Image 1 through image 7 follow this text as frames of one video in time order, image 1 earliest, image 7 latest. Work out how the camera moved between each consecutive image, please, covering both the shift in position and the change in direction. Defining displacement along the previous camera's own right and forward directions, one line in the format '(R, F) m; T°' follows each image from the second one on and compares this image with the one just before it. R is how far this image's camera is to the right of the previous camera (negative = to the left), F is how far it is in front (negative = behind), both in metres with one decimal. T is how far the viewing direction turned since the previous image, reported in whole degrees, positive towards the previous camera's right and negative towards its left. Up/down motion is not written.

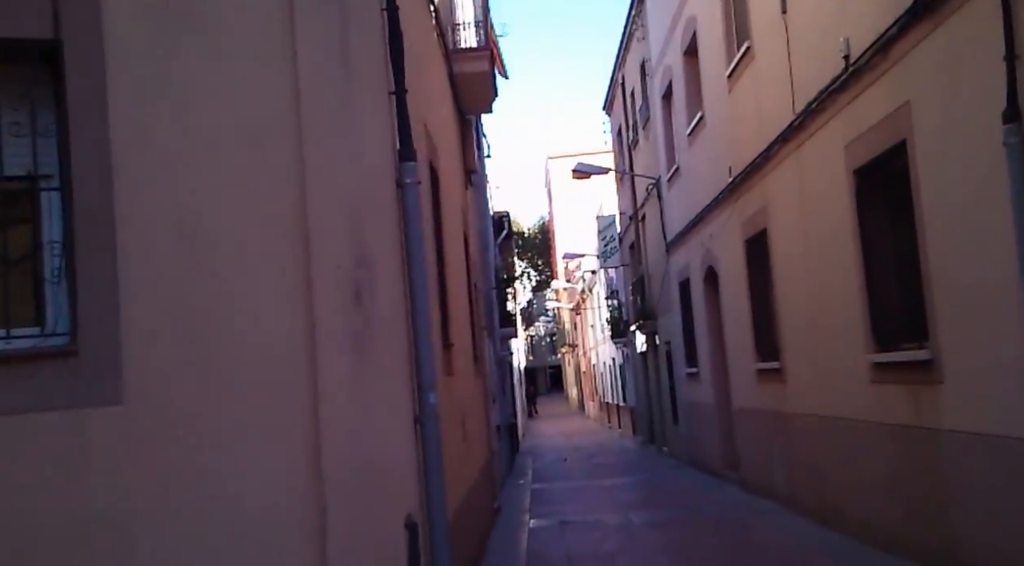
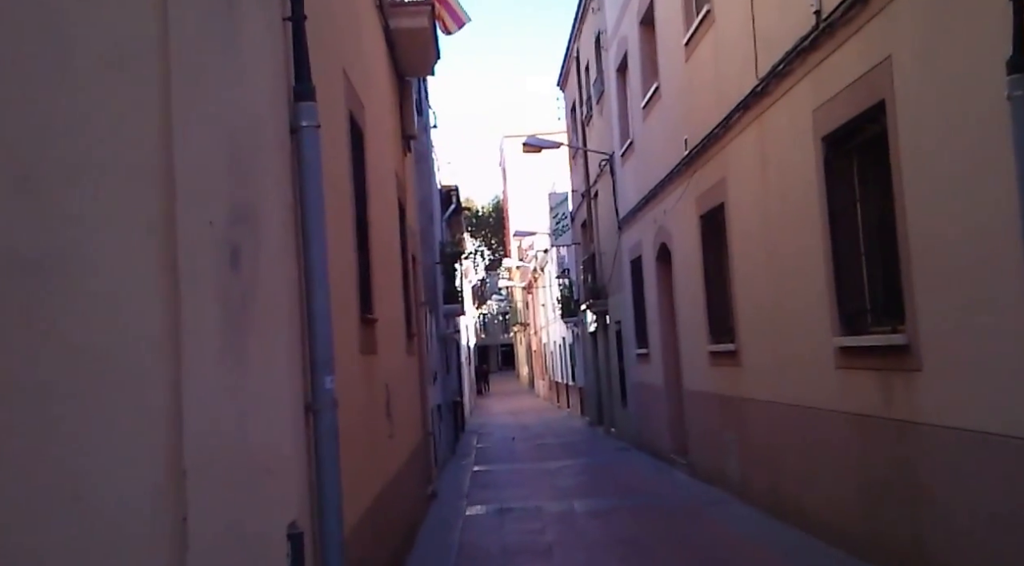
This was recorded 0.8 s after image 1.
(+0.2, +0.9) m; +3°
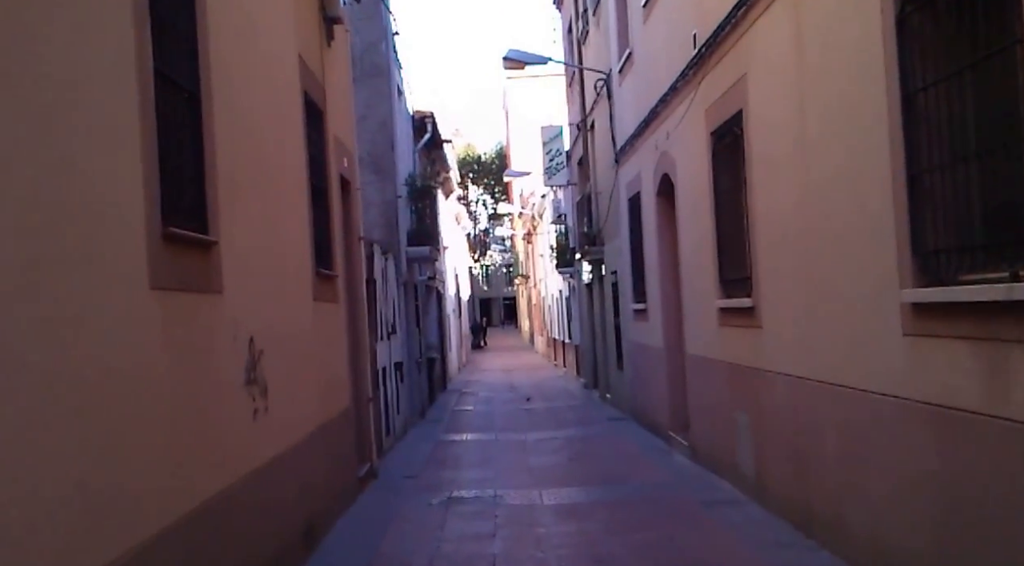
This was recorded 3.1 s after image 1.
(+0.5, +2.8) m; 0°
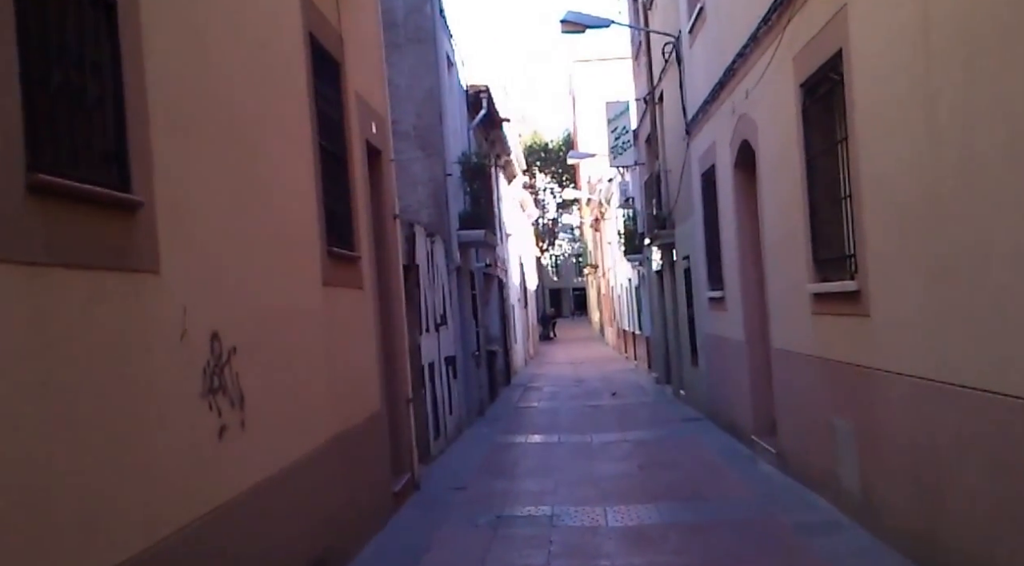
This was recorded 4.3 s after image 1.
(+0.1, +1.5) m; -4°
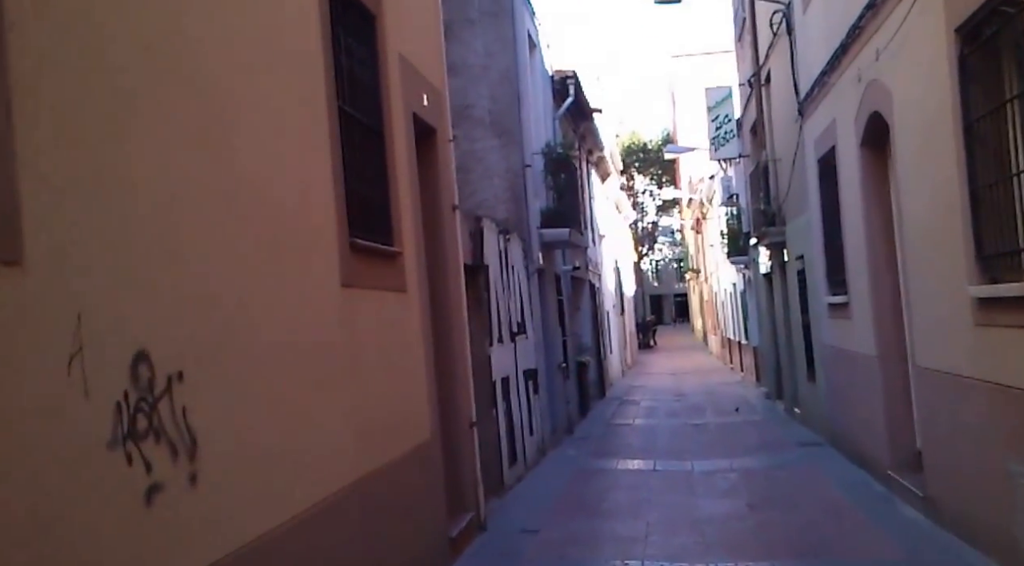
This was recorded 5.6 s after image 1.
(+0.2, +1.6) m; -6°
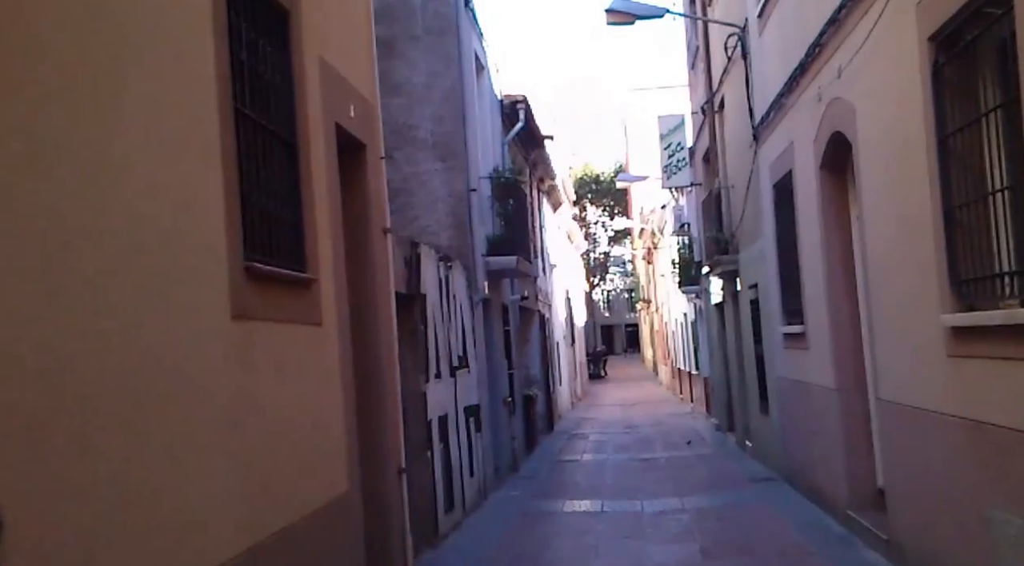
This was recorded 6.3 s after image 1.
(+0.1, +0.7) m; +3°
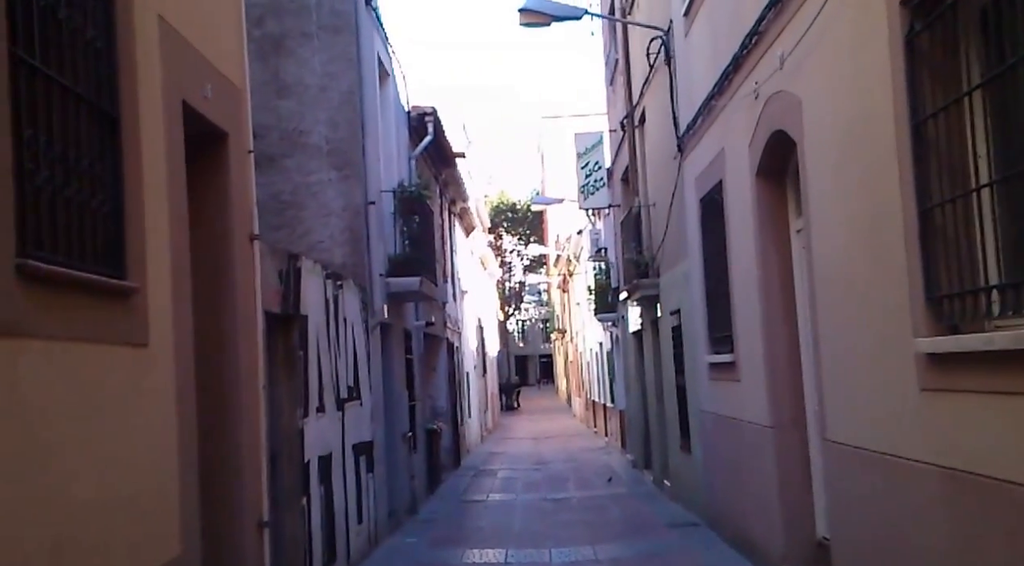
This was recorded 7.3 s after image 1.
(+0.2, +1.2) m; +5°
